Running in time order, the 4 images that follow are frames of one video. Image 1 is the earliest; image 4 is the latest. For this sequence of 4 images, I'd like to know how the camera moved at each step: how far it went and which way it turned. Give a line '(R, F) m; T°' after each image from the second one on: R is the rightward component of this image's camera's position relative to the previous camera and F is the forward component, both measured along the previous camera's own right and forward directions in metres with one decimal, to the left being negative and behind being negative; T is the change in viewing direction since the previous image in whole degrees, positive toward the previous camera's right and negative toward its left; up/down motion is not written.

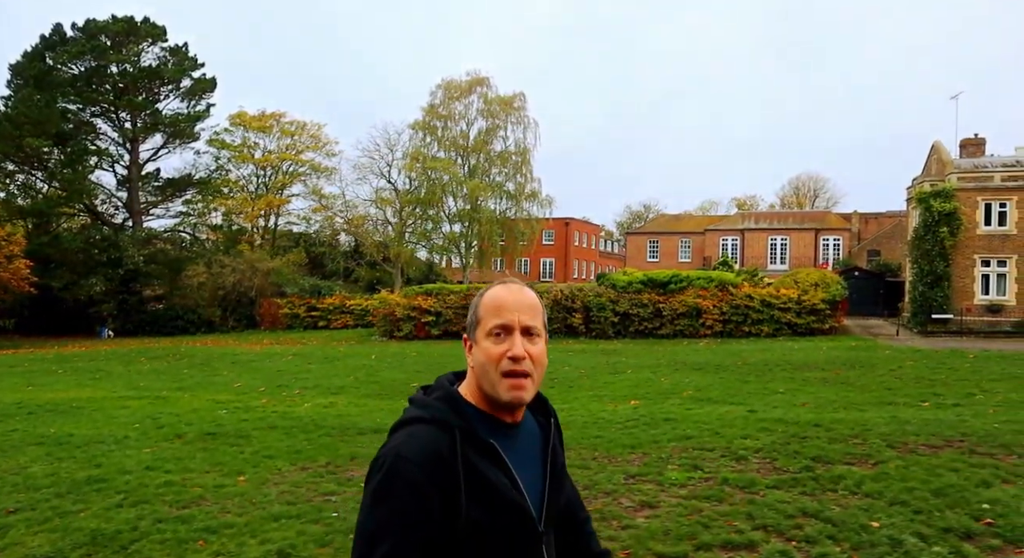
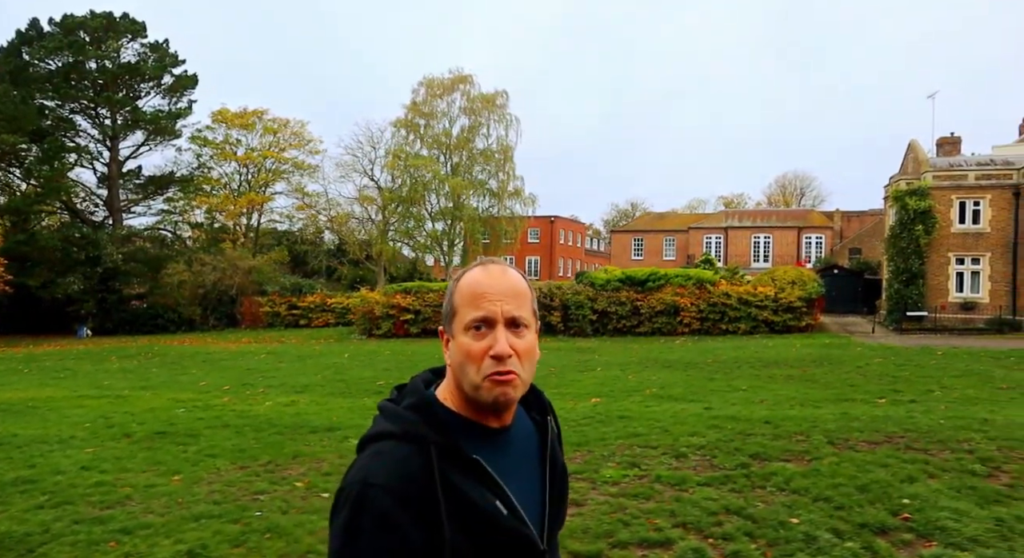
(+0.4, 0.0) m; +1°
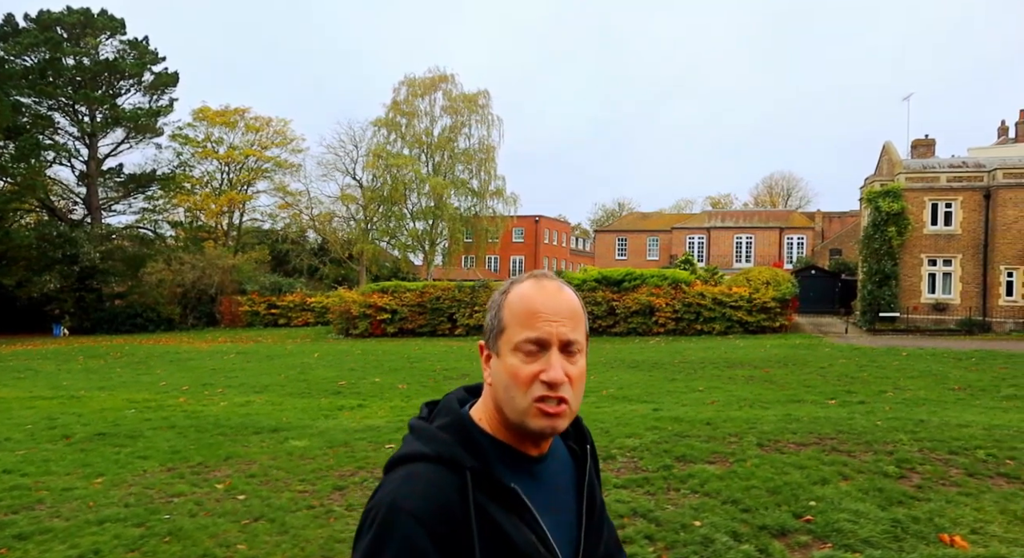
(+0.5, 0.0) m; +1°
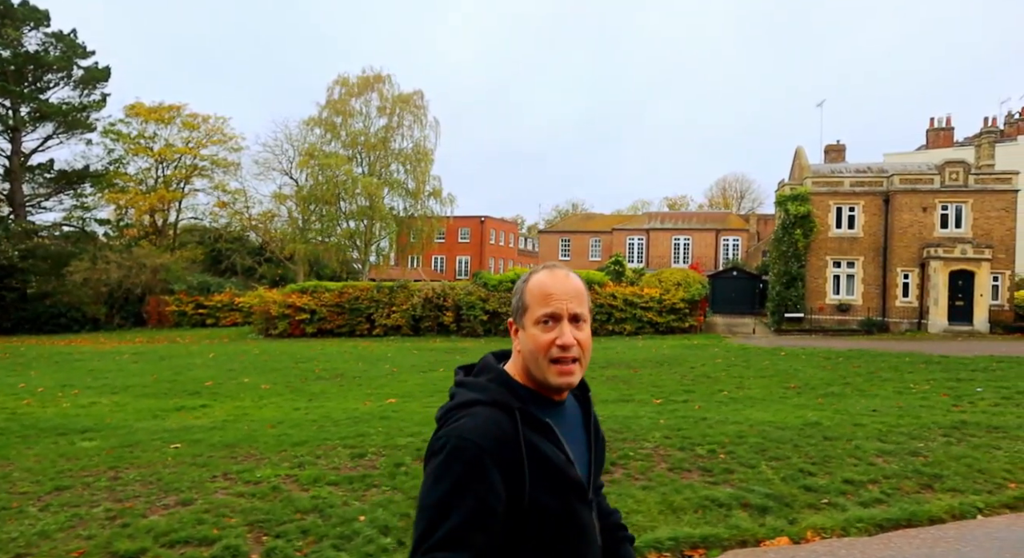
(+1.7, -0.2) m; +2°
